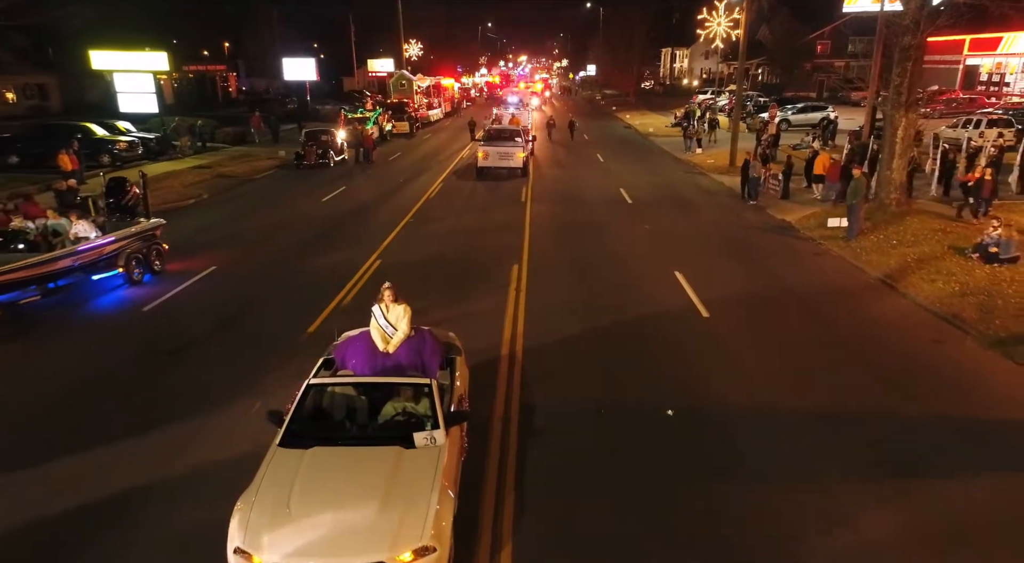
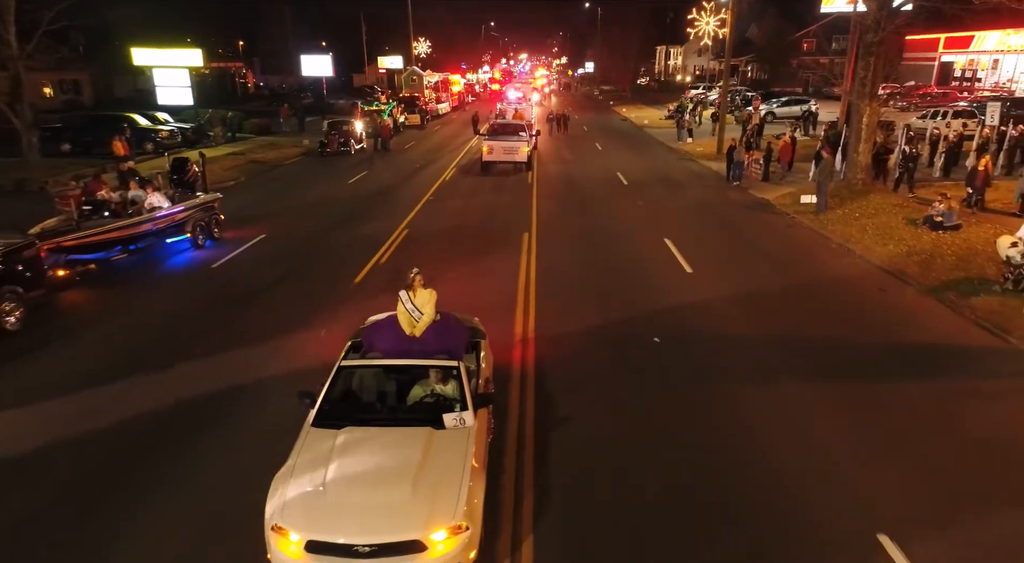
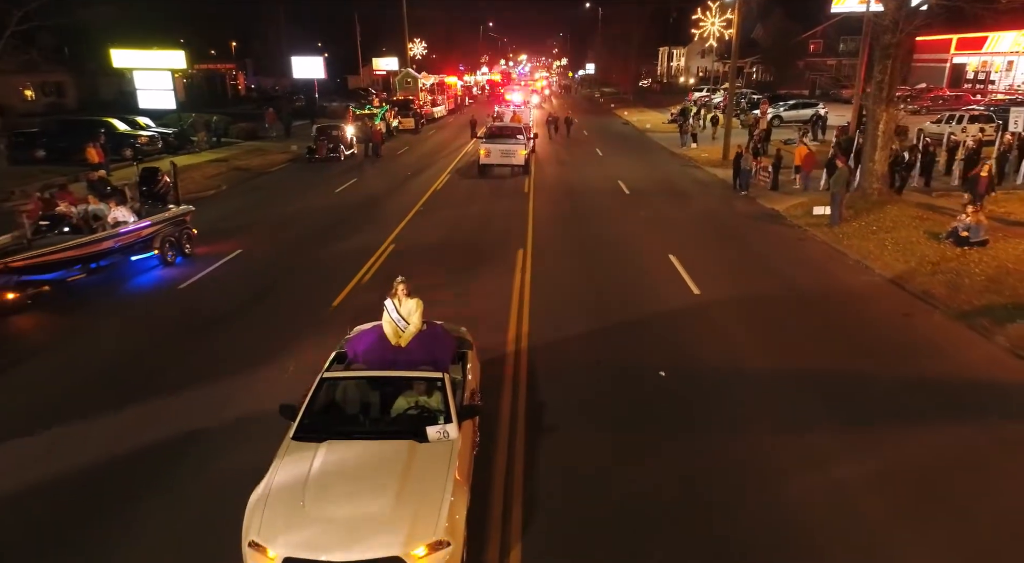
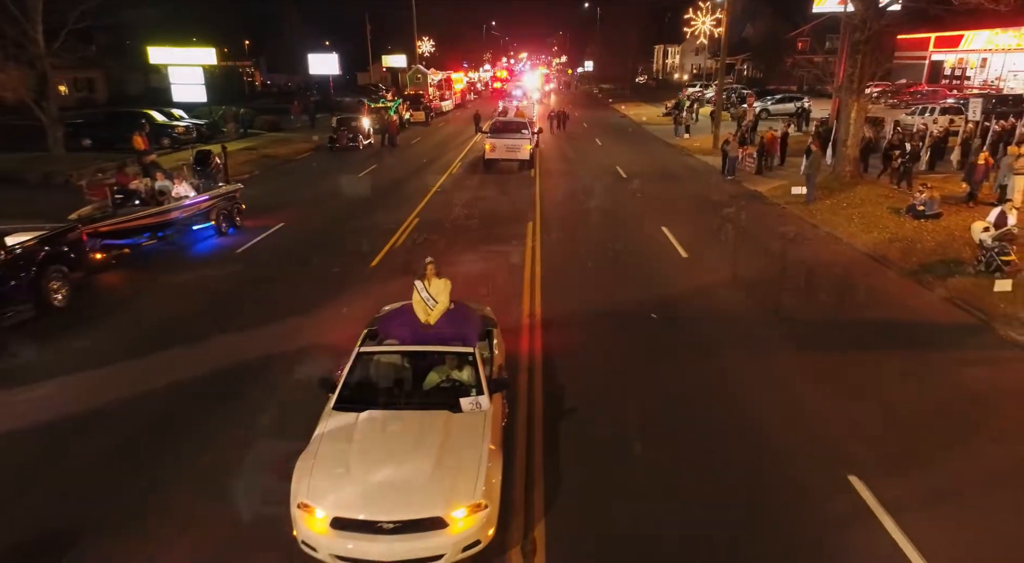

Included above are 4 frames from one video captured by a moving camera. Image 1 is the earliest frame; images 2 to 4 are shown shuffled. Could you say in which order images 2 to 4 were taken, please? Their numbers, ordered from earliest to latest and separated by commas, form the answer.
3, 2, 4
